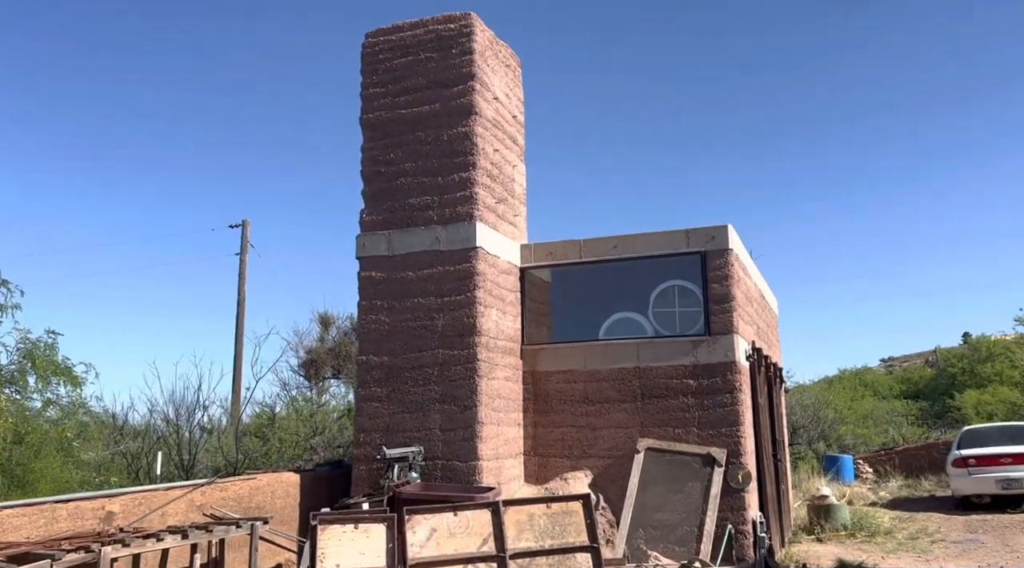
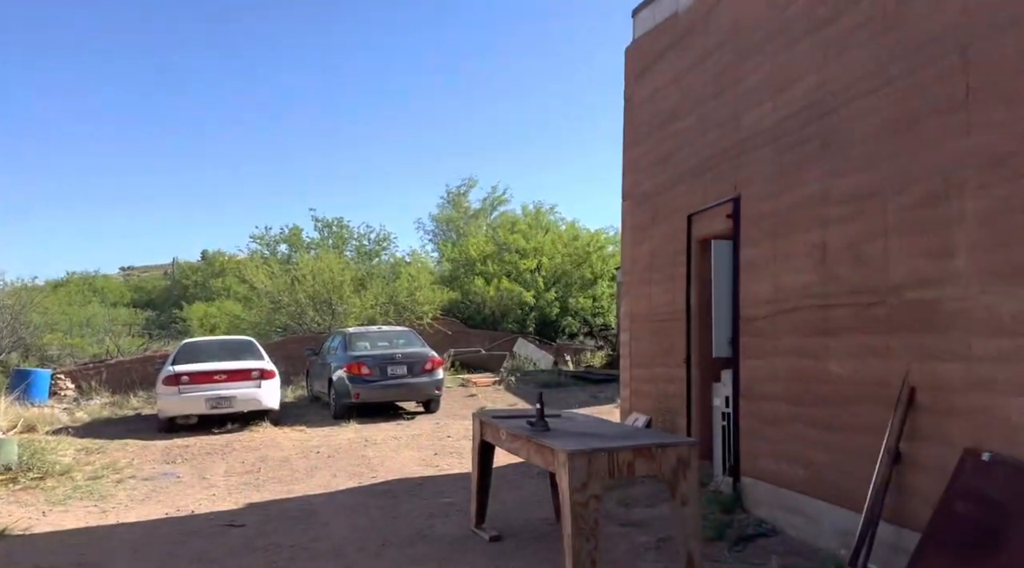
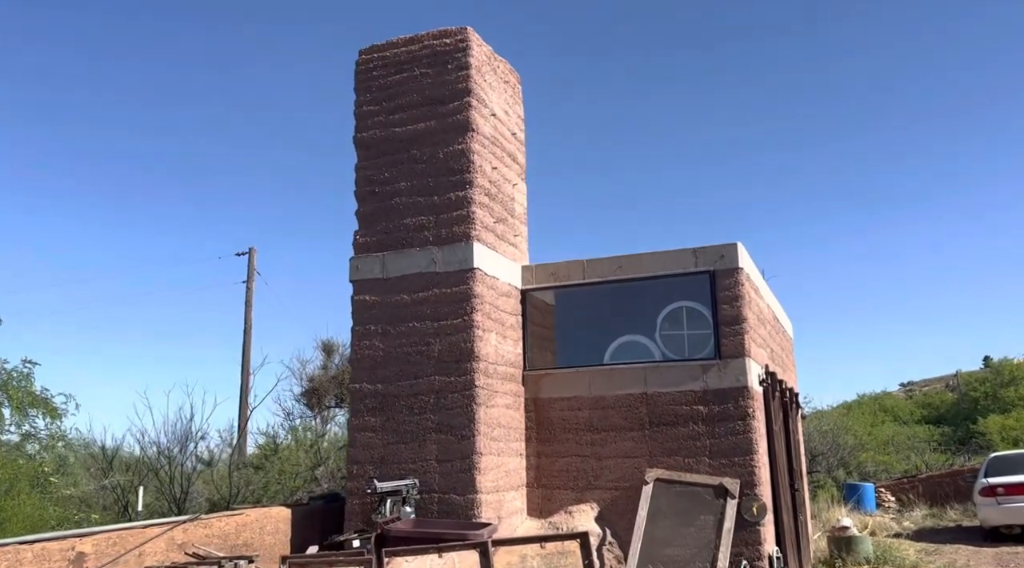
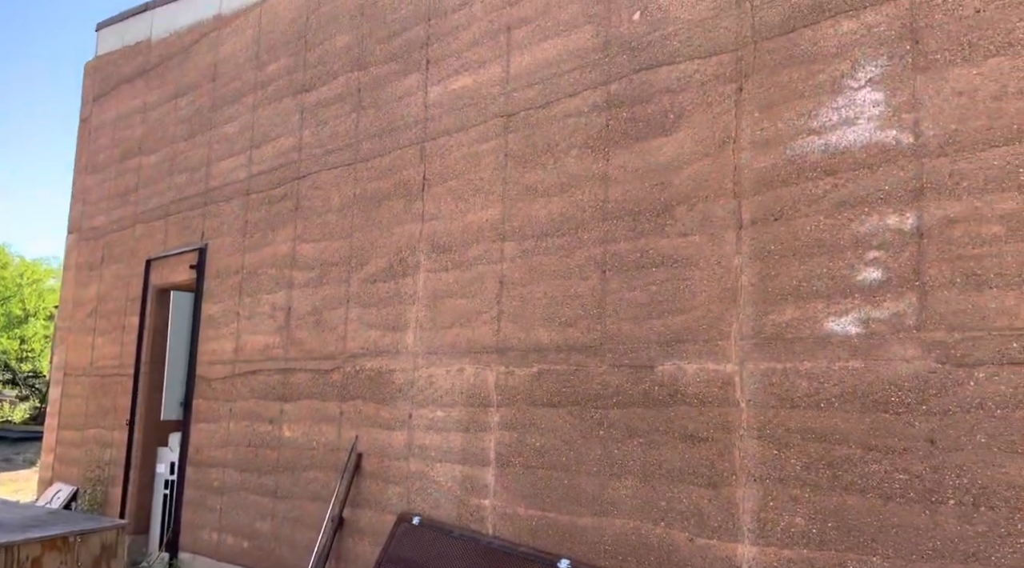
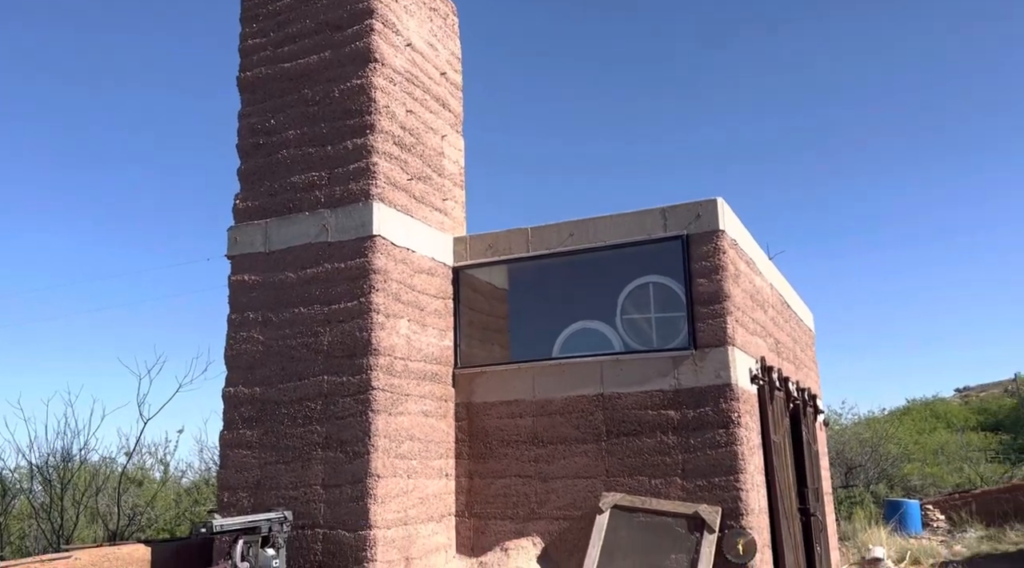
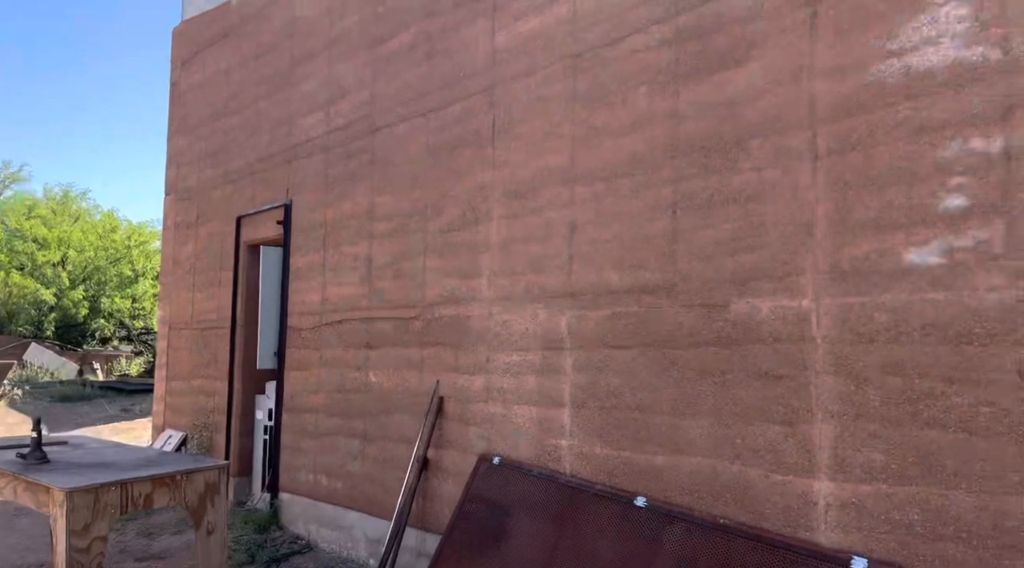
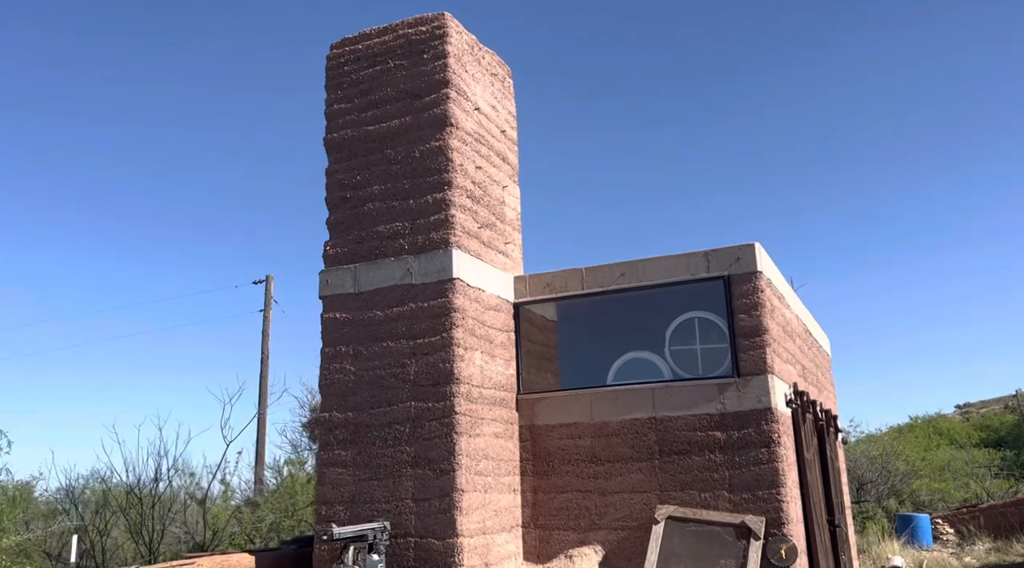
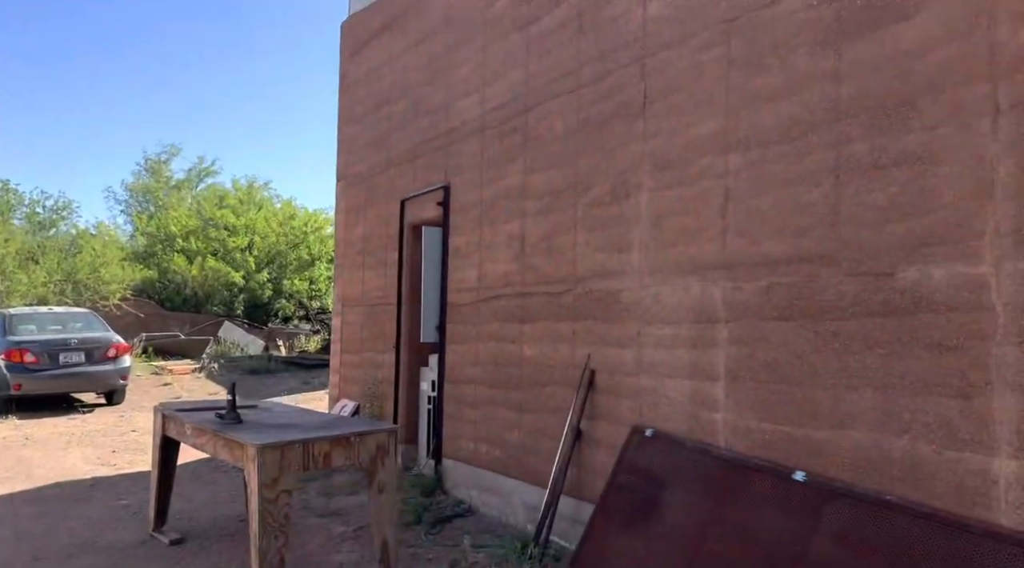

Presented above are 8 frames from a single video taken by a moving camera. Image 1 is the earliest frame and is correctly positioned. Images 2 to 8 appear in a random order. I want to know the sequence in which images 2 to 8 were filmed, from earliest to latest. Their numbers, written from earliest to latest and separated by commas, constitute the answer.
3, 7, 5, 2, 8, 6, 4
